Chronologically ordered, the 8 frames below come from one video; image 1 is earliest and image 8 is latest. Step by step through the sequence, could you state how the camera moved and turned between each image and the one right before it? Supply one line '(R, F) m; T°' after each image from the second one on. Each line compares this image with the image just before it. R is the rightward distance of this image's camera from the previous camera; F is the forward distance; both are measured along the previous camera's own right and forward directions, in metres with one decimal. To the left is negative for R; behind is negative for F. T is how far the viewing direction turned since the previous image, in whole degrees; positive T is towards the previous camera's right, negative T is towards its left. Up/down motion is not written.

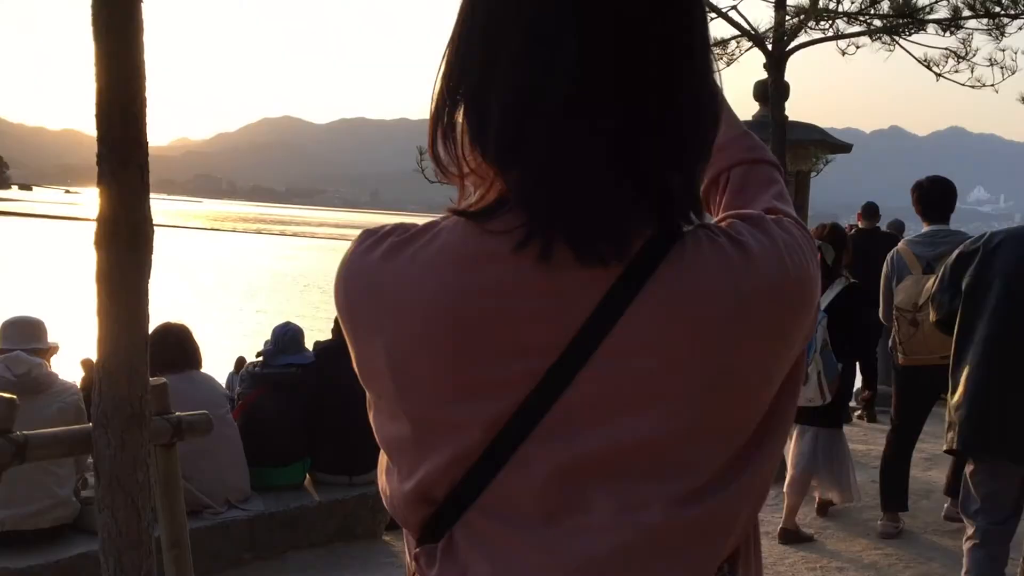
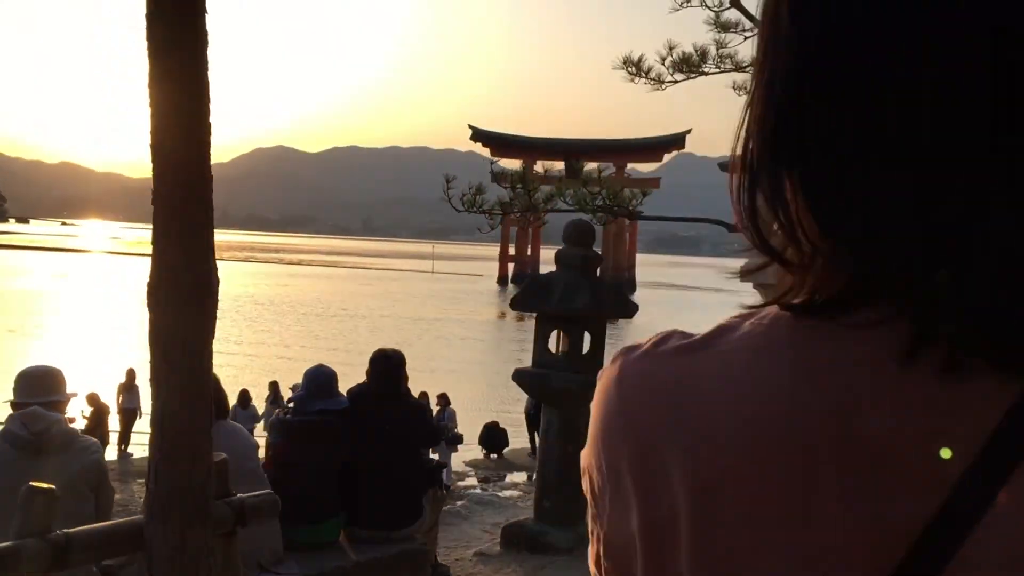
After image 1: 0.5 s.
(-0.3, +0.3) m; 0°
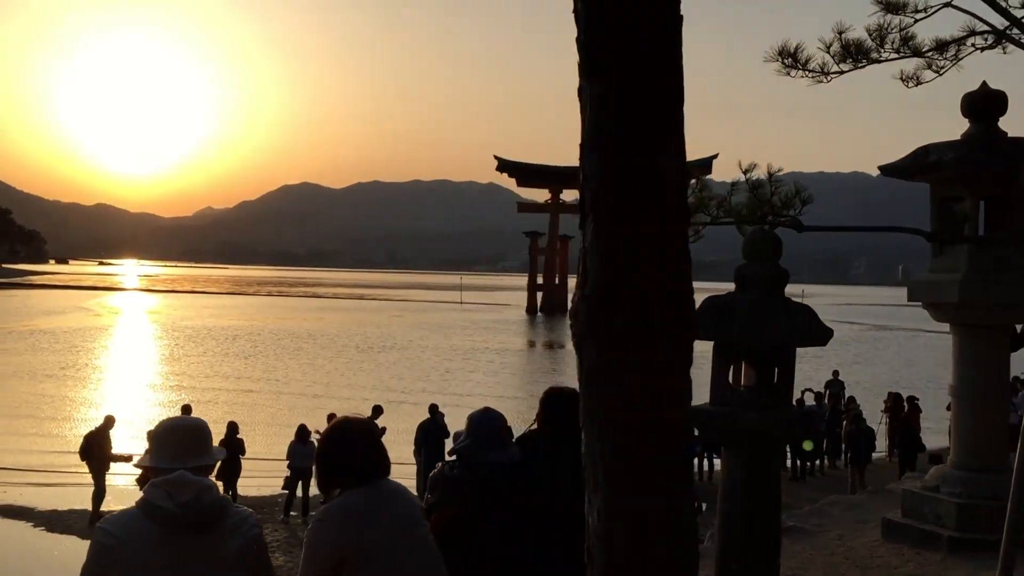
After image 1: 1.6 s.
(-0.7, +0.8) m; -1°
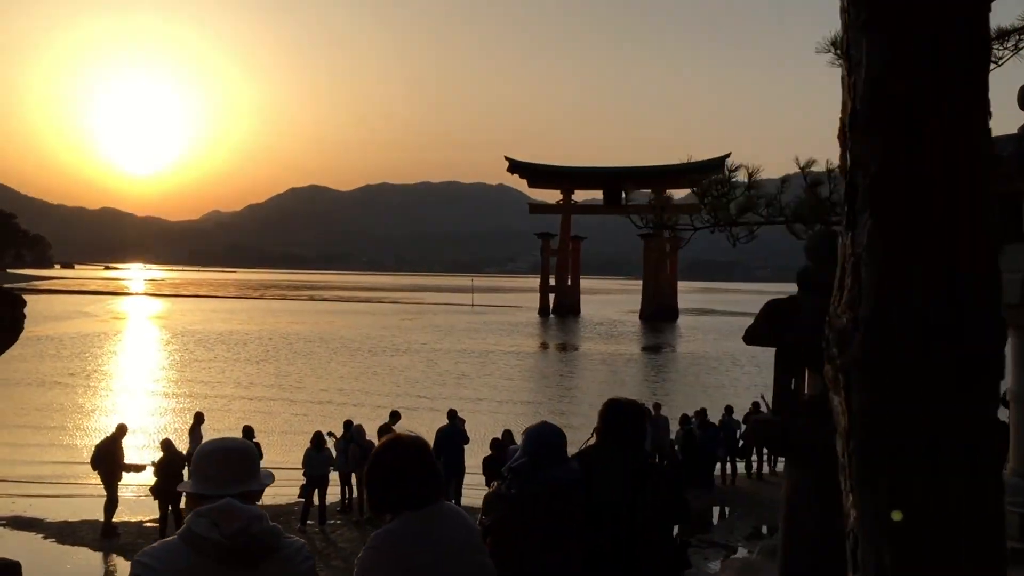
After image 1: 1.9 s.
(-0.2, +0.2) m; -1°
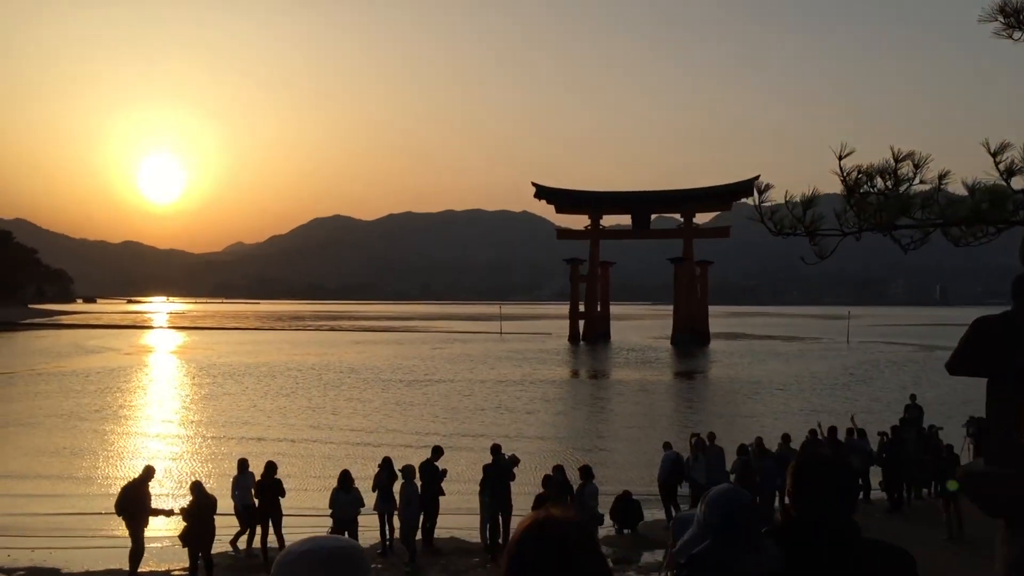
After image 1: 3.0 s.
(-0.4, +0.9) m; -1°
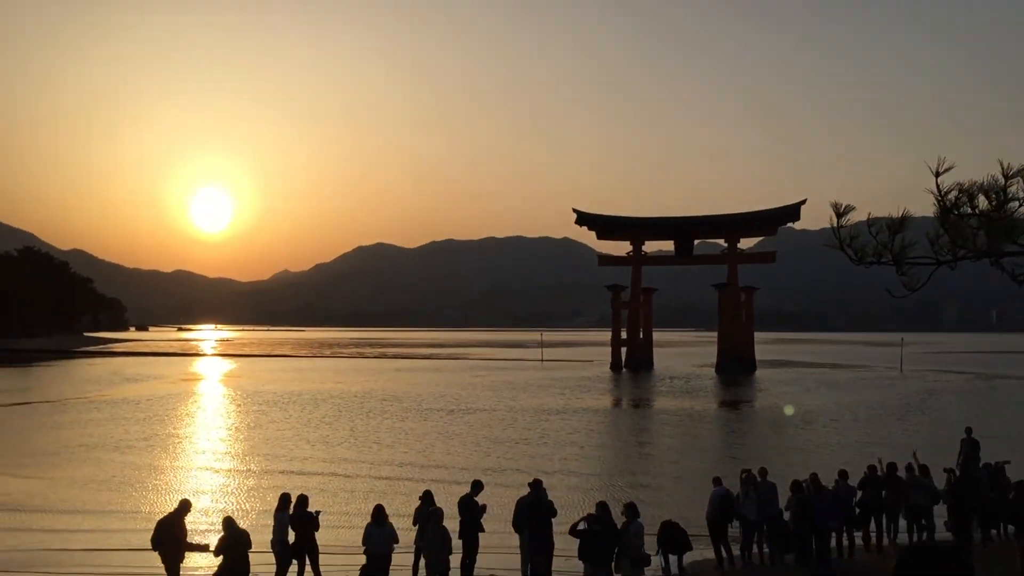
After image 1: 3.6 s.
(0.0, +0.5) m; -2°
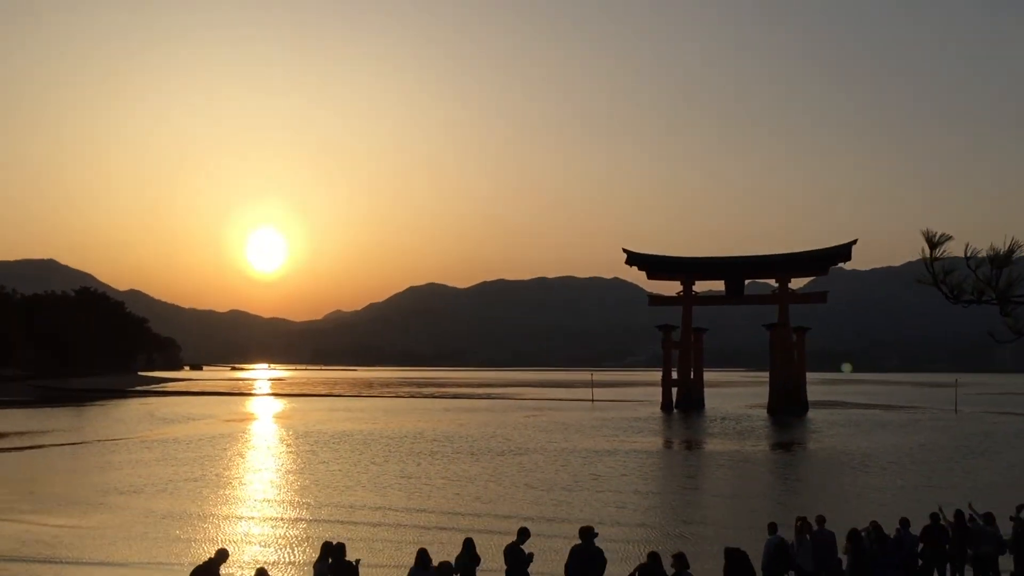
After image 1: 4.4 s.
(0.0, 0.0) m; -3°
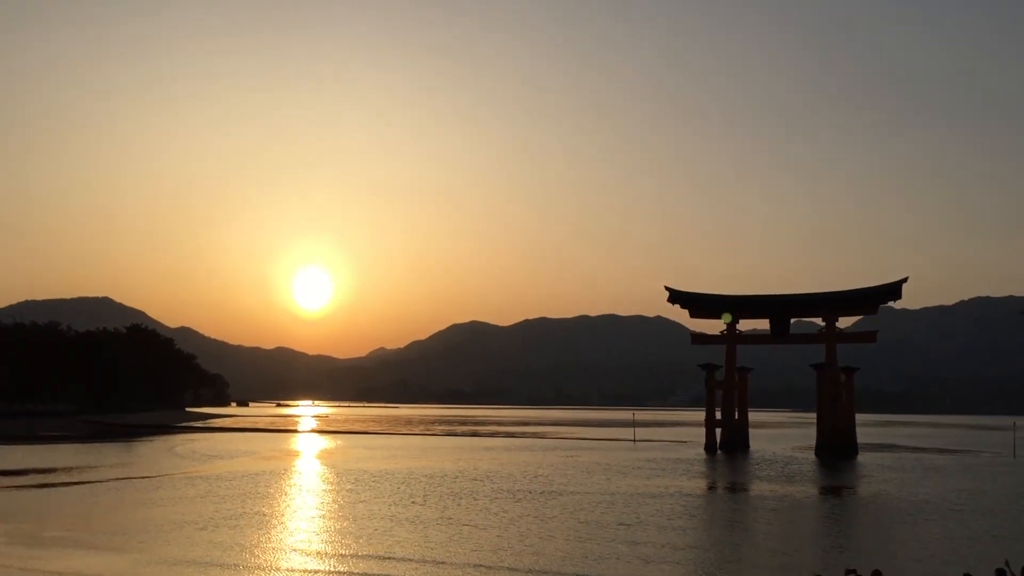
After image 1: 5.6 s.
(+0.2, +0.7) m; -3°
